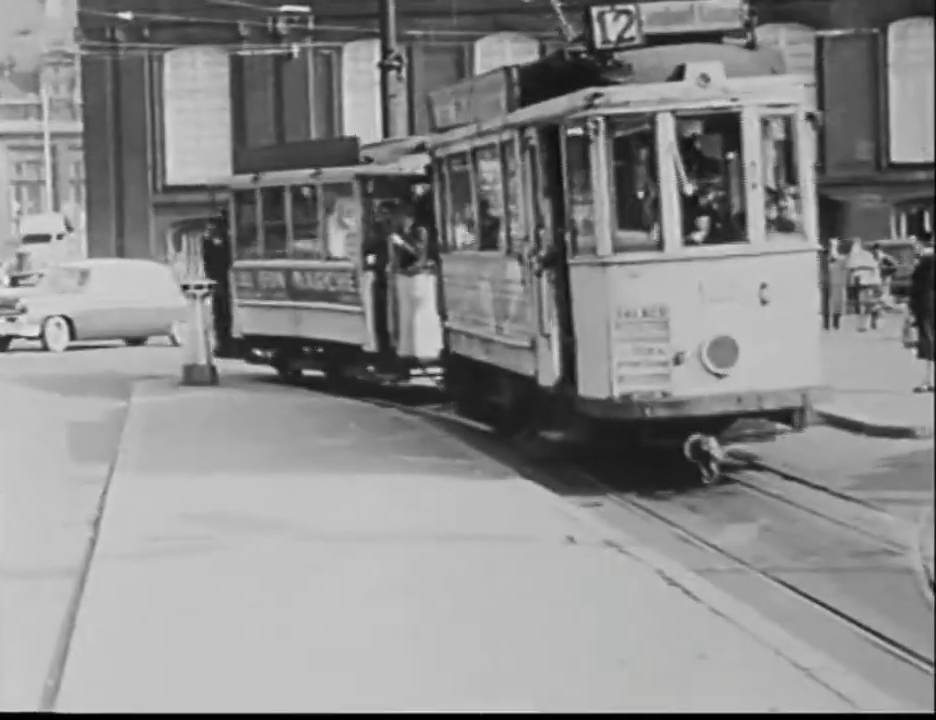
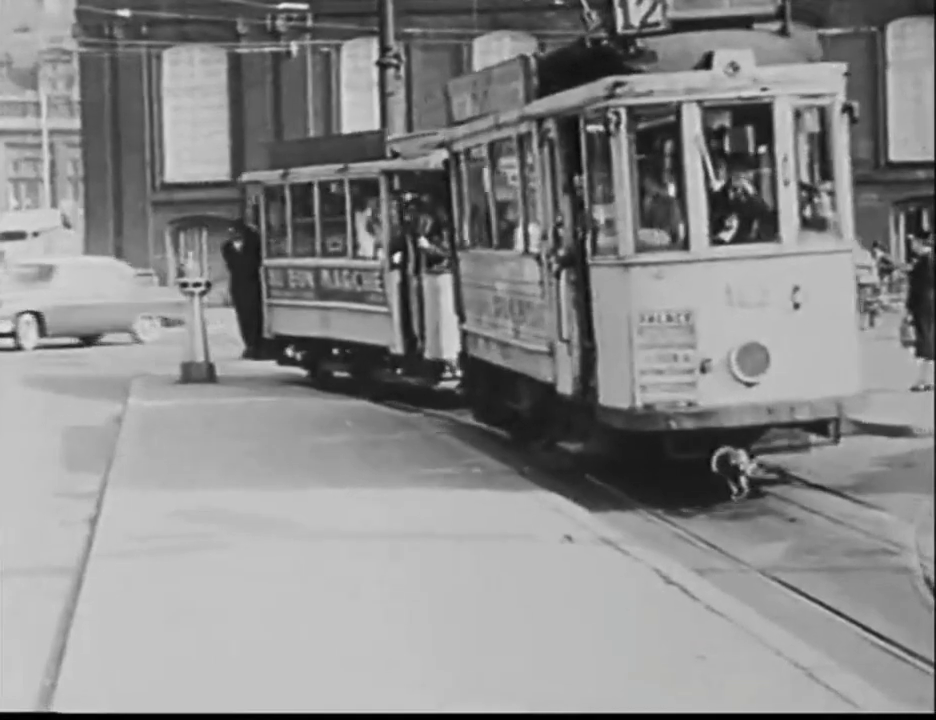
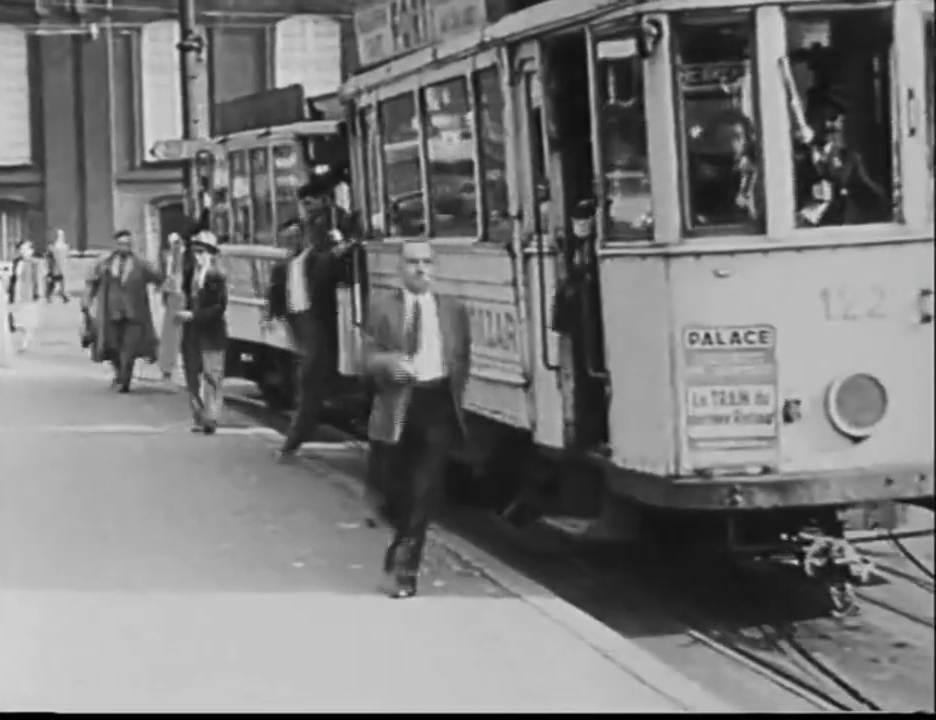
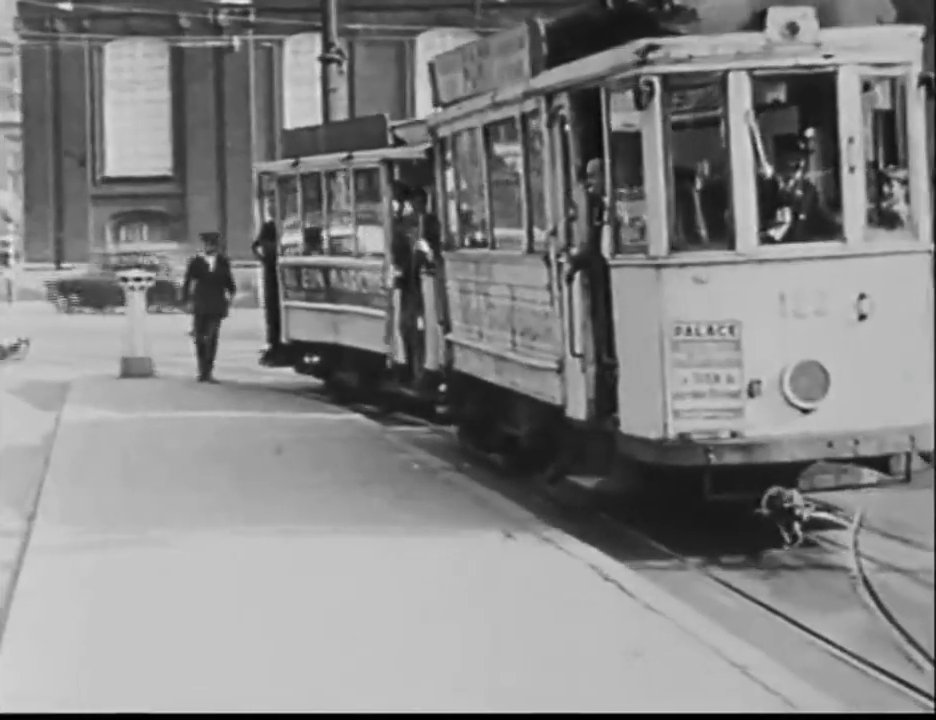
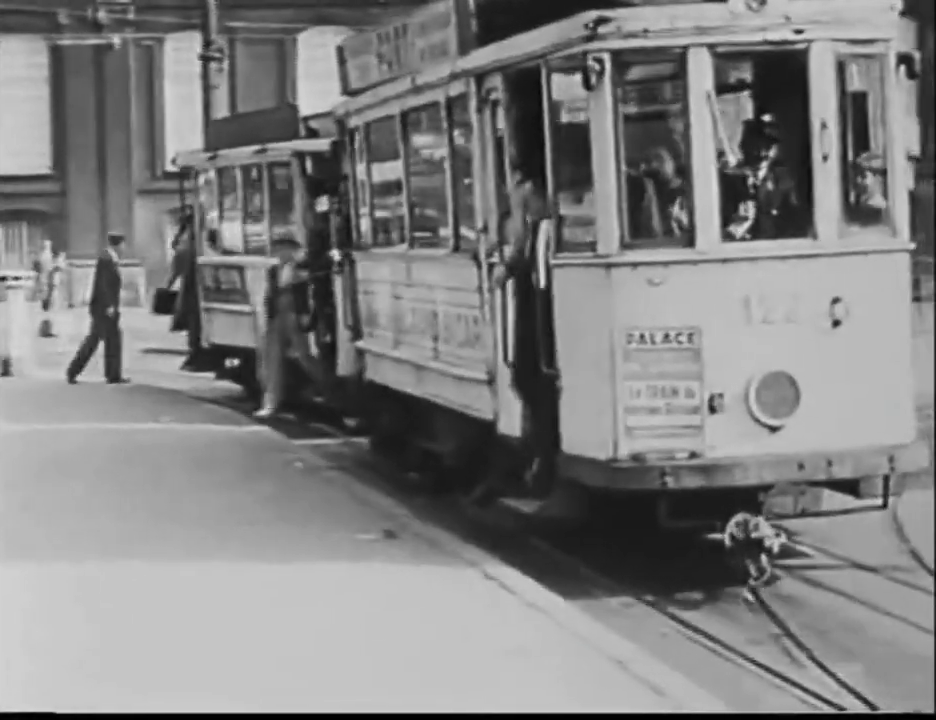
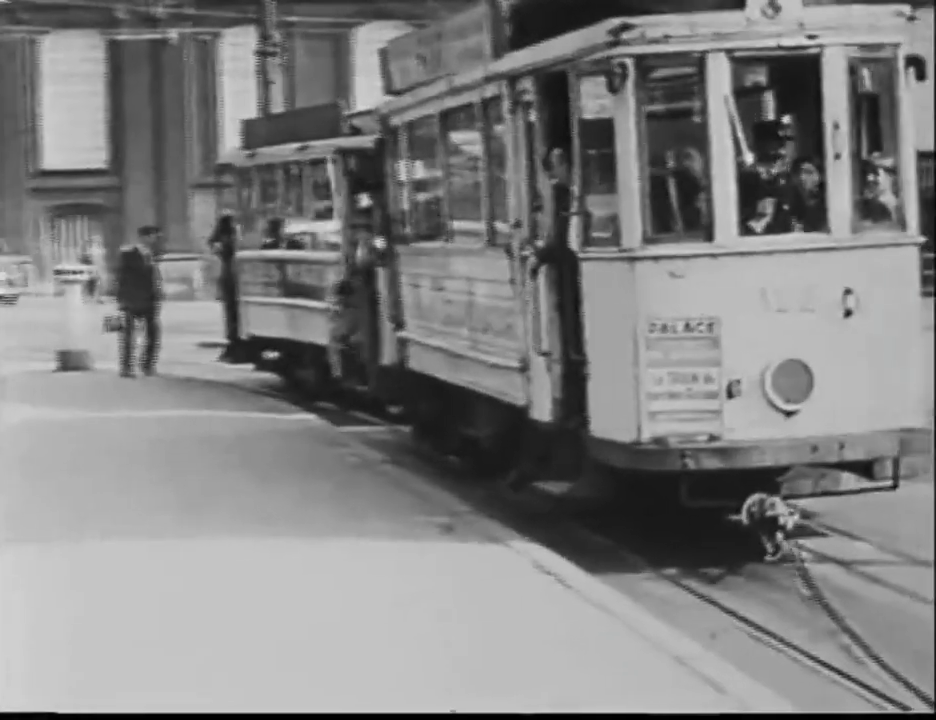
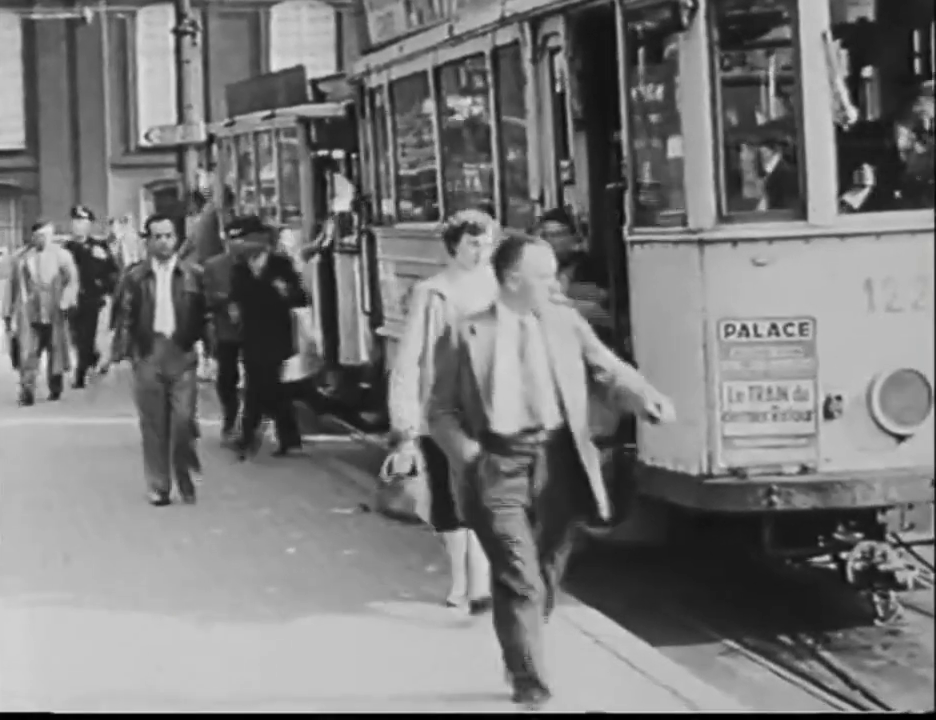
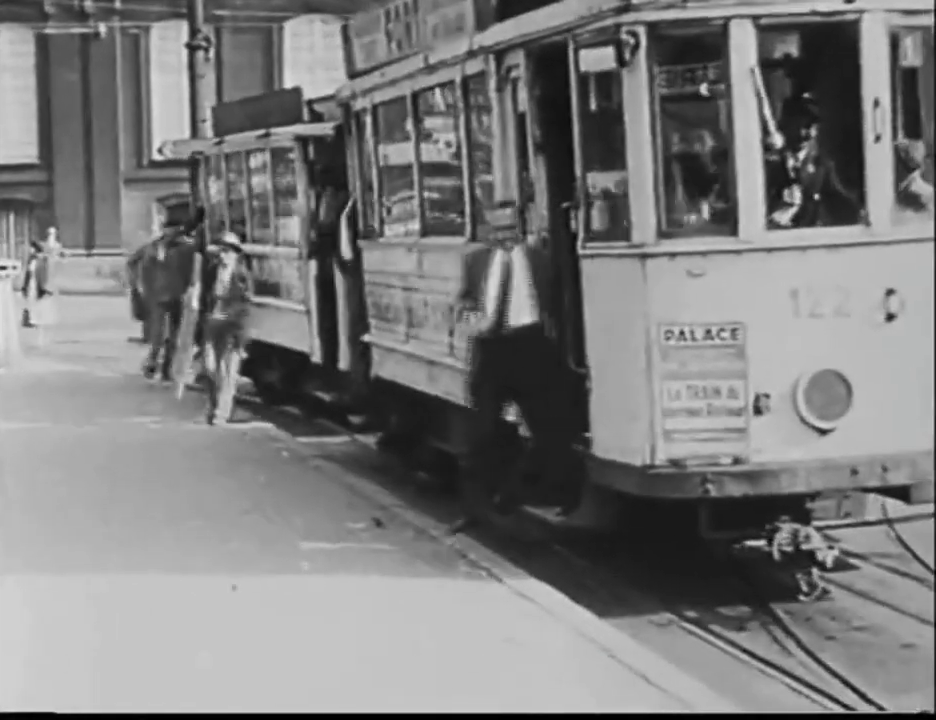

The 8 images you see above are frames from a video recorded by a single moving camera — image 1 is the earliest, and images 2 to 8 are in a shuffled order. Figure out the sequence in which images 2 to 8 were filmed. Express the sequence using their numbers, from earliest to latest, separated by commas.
2, 4, 6, 5, 8, 3, 7
